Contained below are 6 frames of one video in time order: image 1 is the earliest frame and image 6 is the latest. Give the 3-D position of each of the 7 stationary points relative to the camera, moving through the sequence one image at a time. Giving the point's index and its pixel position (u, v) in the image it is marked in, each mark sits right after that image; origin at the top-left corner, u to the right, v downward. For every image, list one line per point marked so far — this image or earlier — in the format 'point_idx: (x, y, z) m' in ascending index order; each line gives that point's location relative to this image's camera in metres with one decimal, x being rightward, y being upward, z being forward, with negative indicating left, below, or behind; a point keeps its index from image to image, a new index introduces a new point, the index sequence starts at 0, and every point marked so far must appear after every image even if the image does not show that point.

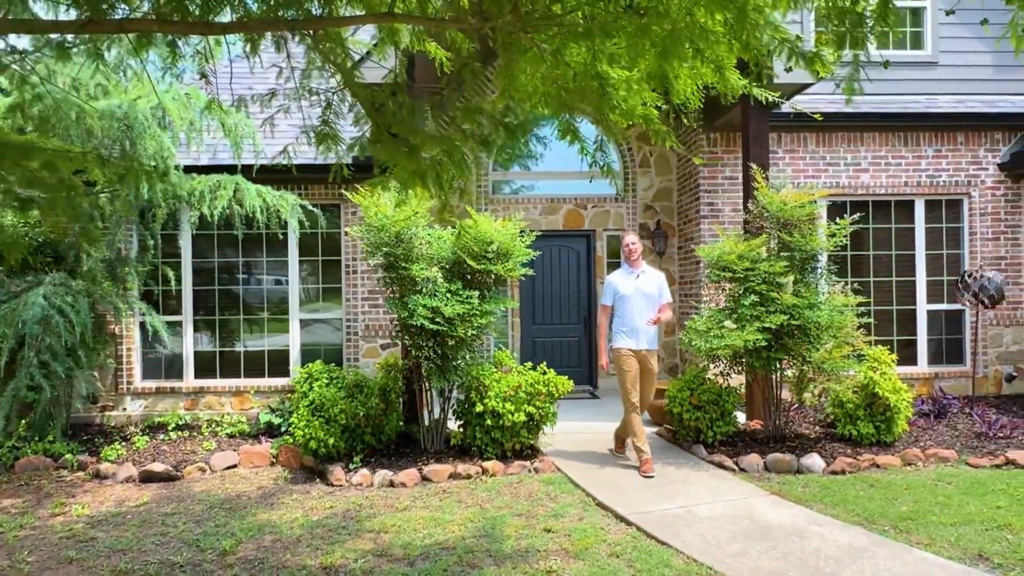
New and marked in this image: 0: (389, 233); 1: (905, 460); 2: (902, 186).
0: (-1.0, +0.4, +5.8) m
1: (+3.1, -1.3, +5.8) m
2: (+4.6, +1.2, +8.6) m
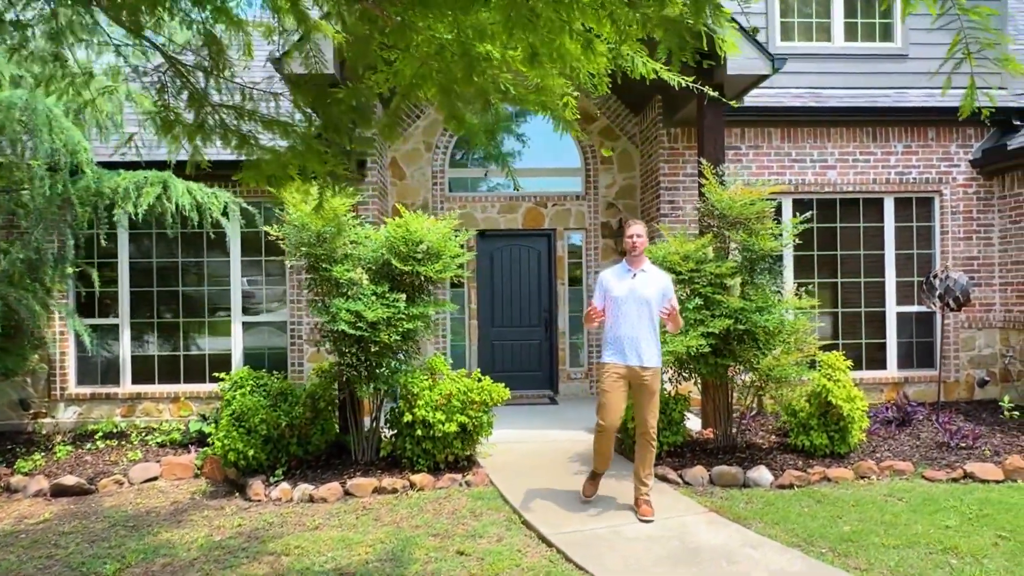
0: (-1.5, +0.4, +5.4) m
1: (+2.6, -1.4, +5.4) m
2: (+4.0, +1.2, +8.3) m
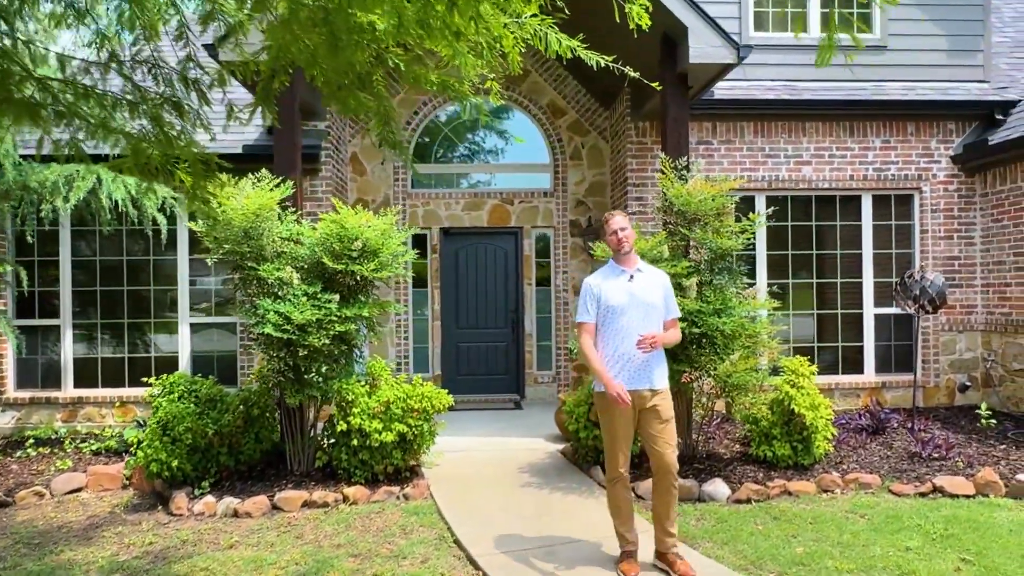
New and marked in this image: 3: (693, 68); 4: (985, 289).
0: (-1.9, +0.4, +5.1) m
1: (+2.1, -1.4, +5.1) m
2: (+3.6, +1.2, +8.0) m
3: (+1.5, +1.9, +6.3) m
4: (+5.1, 0.0, +8.0) m
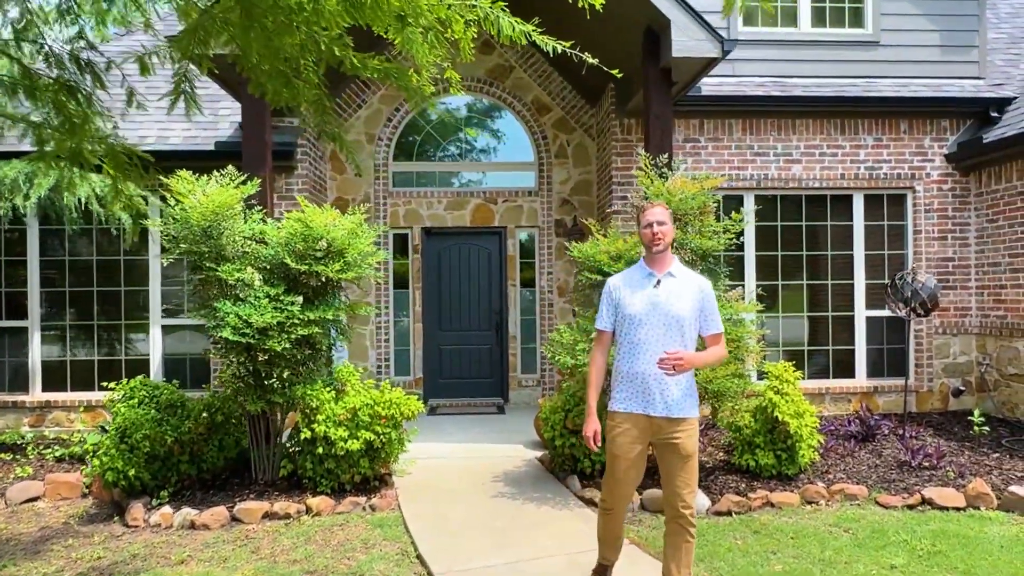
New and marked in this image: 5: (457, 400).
0: (-2.1, +0.4, +4.9) m
1: (+1.9, -1.4, +4.9) m
2: (+3.4, +1.1, +7.7) m
3: (+1.3, +1.9, +6.1) m
4: (+4.9, 0.0, +7.7) m
5: (-0.7, -1.3, +8.7) m
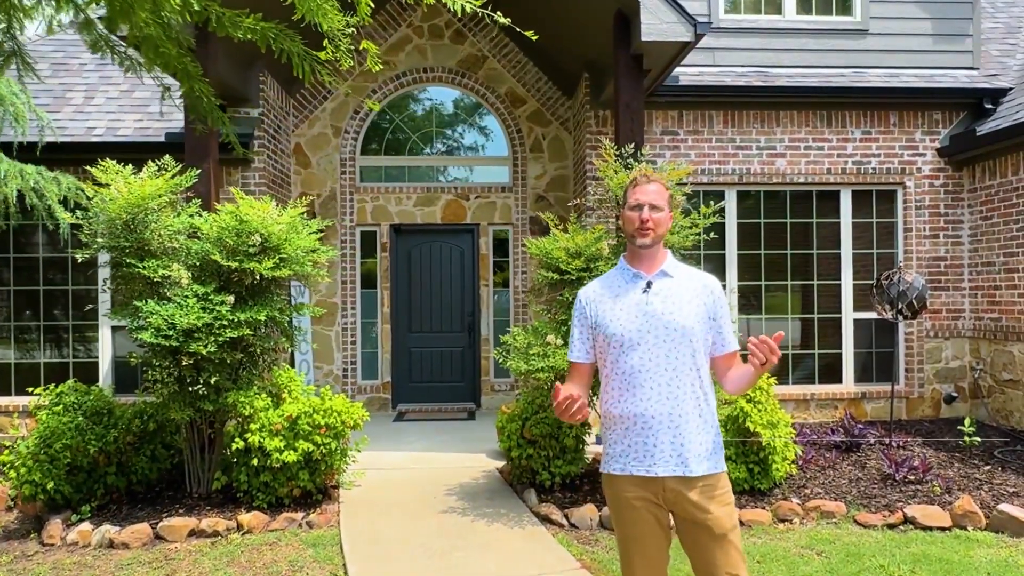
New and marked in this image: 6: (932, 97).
0: (-2.4, +0.4, +4.5) m
1: (+1.6, -1.4, +4.5) m
2: (+3.1, +1.1, +7.4) m
3: (+1.0, +1.9, +5.7) m
4: (+4.6, 0.0, +7.4) m
5: (-1.0, -1.3, +8.4) m
6: (+4.1, +1.9, +7.2) m
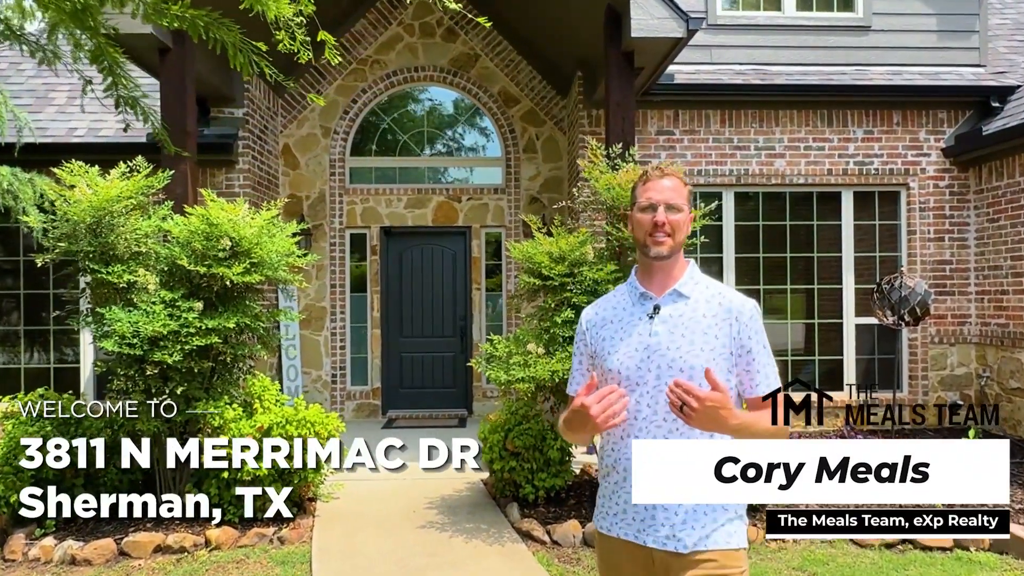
0: (-2.5, +0.4, +4.3) m
1: (+1.5, -1.4, +4.3) m
2: (+3.0, +1.1, +7.1) m
3: (+0.9, +1.8, +5.5) m
4: (+4.5, -0.1, +7.1) m
5: (-1.1, -1.4, +8.2) m
6: (+4.0, +1.8, +7.0) m
